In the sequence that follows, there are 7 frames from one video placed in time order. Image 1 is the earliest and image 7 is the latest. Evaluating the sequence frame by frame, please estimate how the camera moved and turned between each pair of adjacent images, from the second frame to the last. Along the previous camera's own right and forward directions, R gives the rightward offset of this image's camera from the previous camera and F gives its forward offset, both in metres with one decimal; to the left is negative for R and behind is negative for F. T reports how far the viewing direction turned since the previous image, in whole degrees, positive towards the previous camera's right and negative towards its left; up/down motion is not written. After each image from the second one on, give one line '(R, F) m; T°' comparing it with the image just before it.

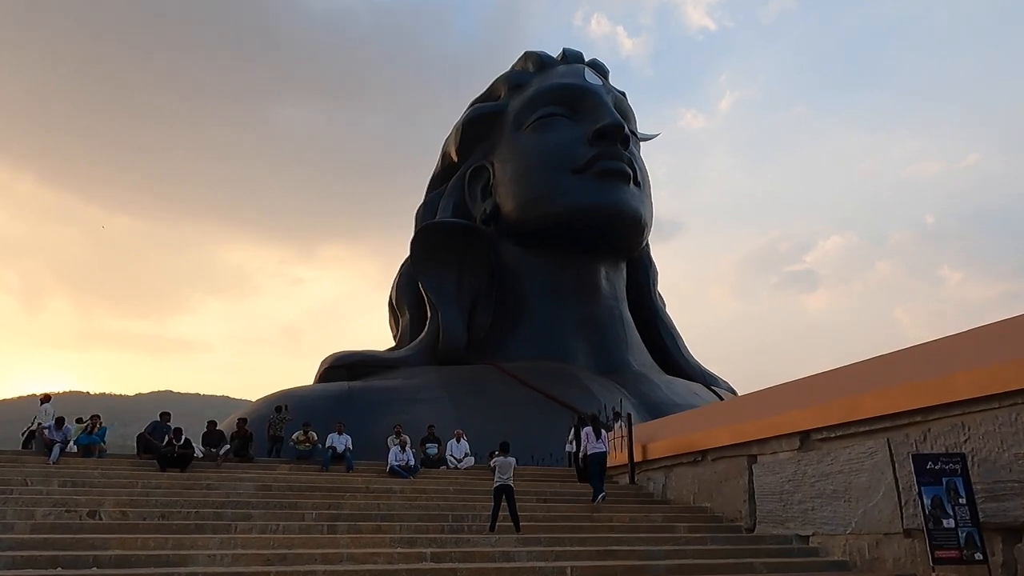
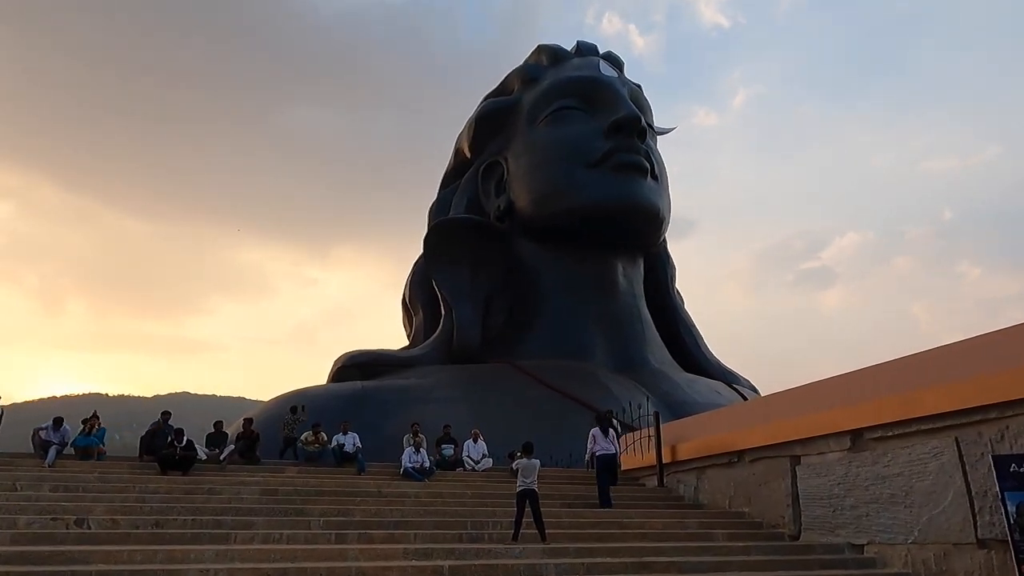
(-0.1, +0.5) m; -1°
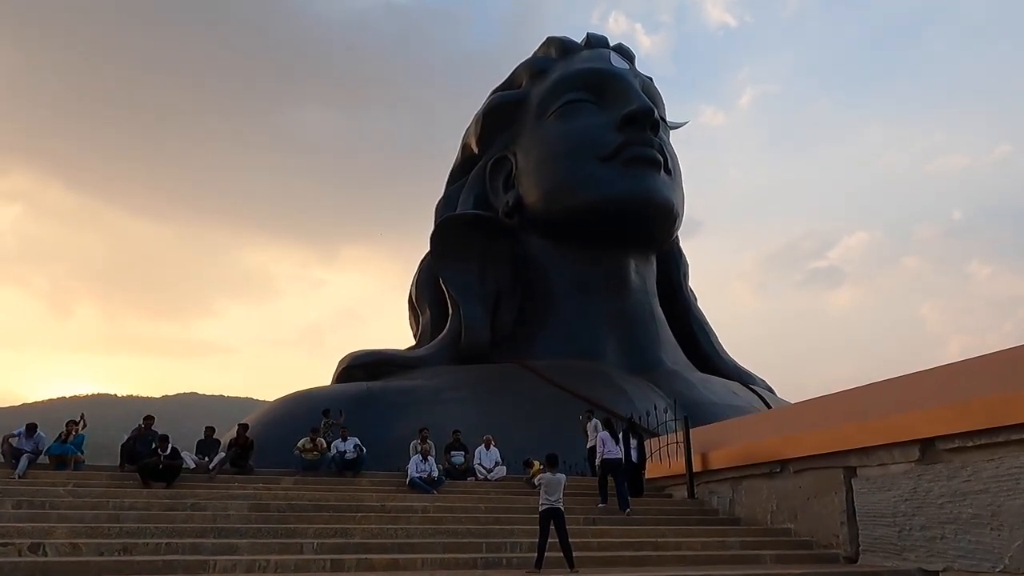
(-0.1, +0.7) m; 0°
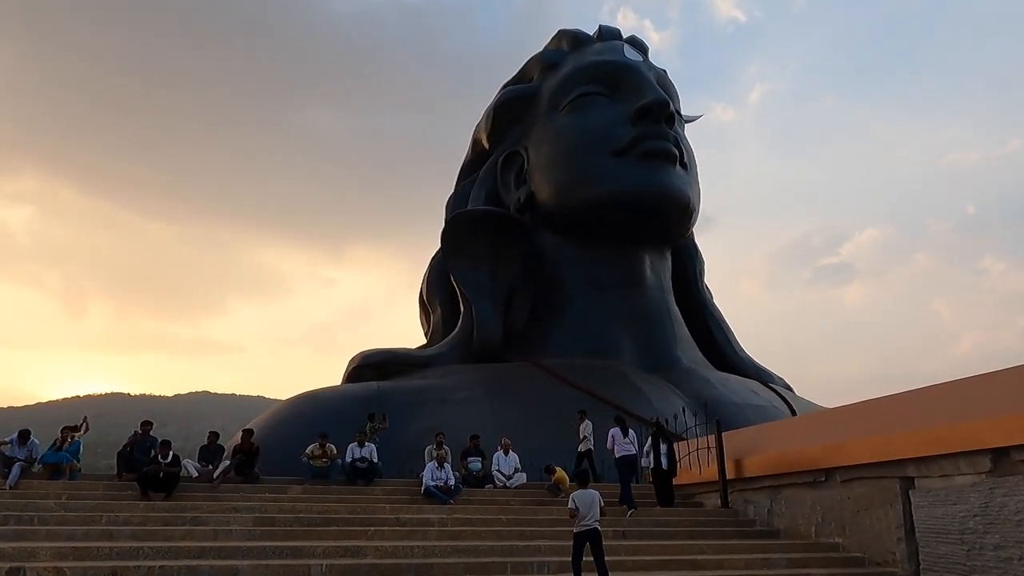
(-0.1, +0.5) m; -1°
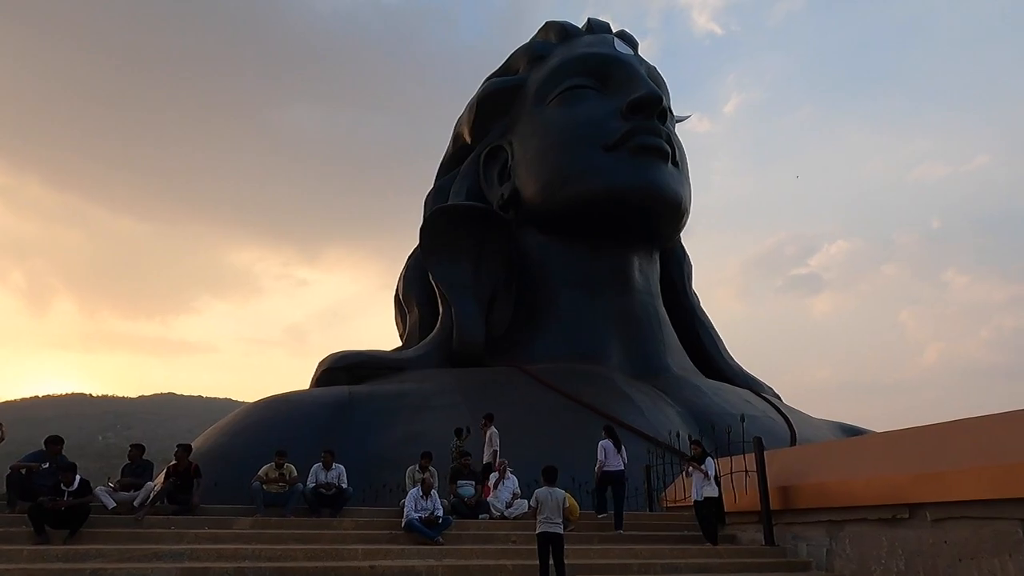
(-0.2, +1.3) m; +2°
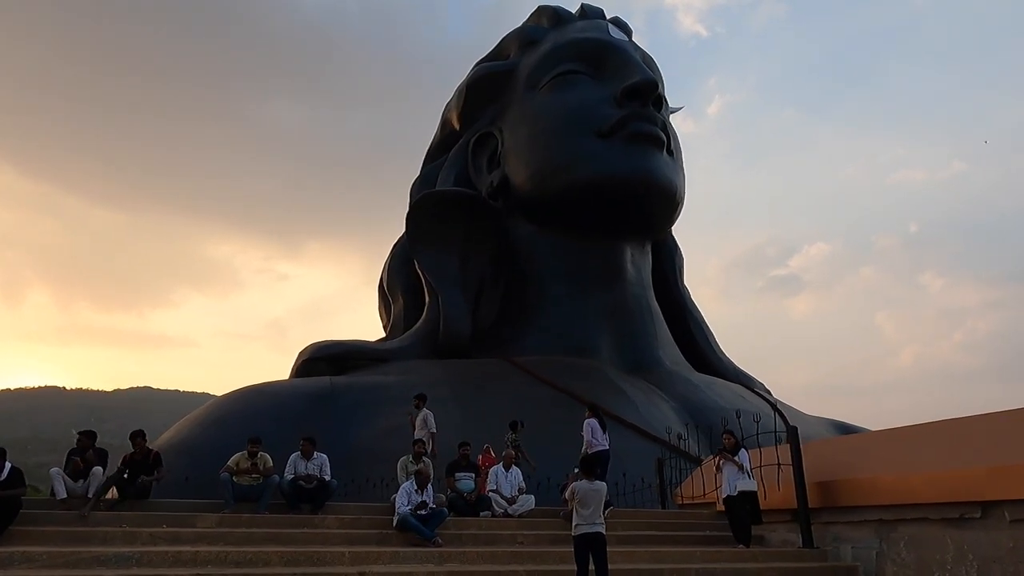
(-0.2, +0.7) m; +1°
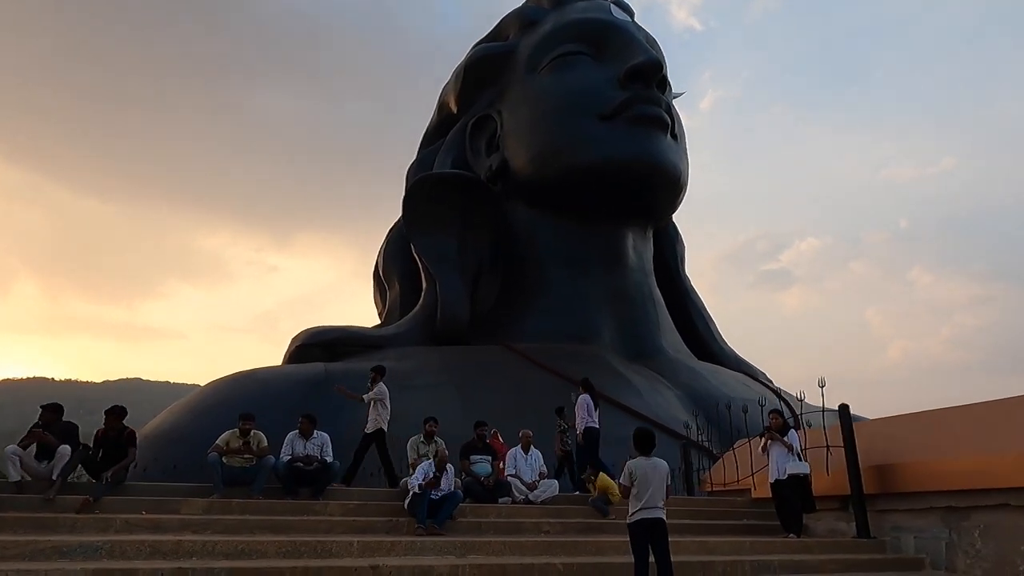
(-0.2, +0.6) m; +1°
